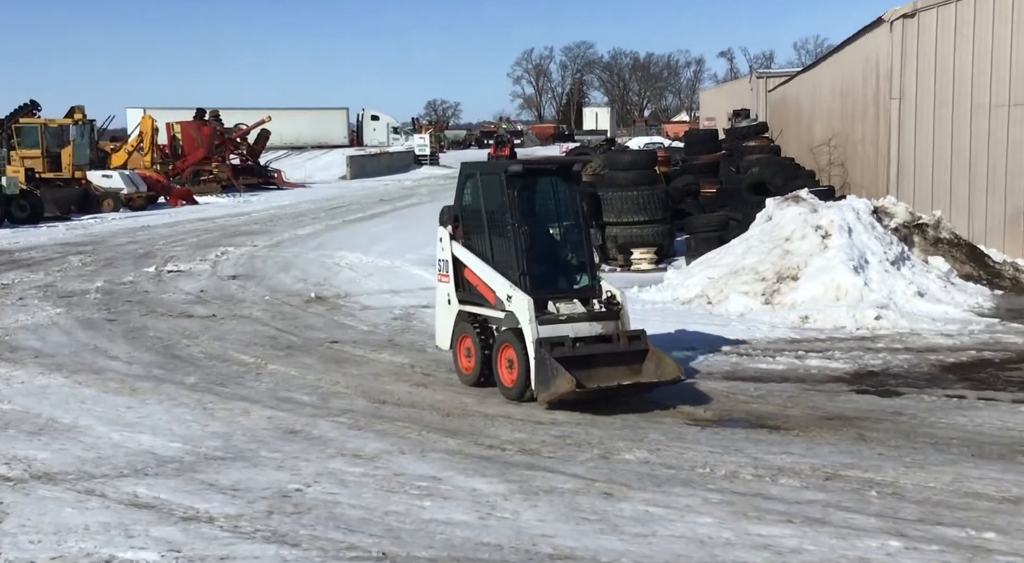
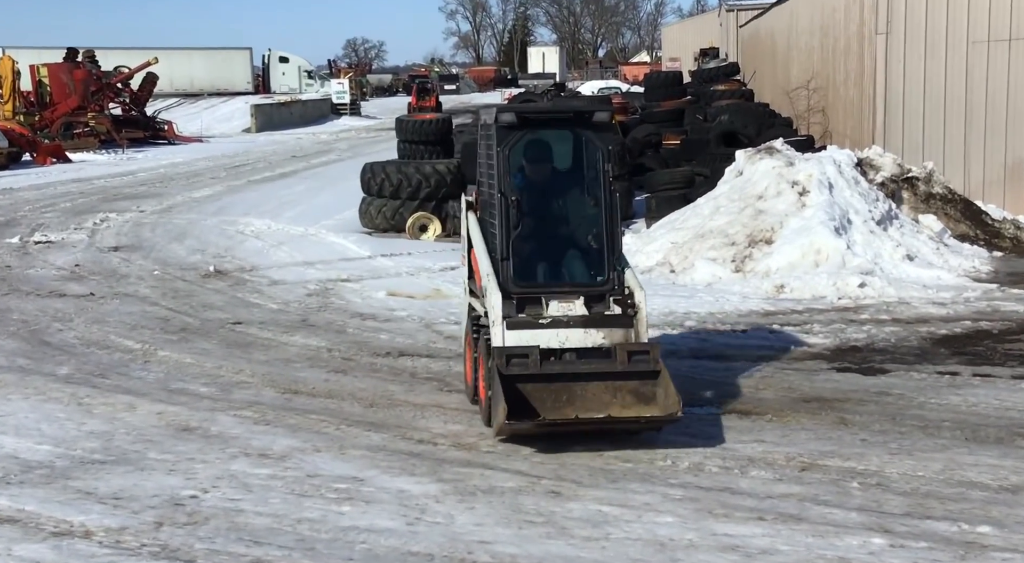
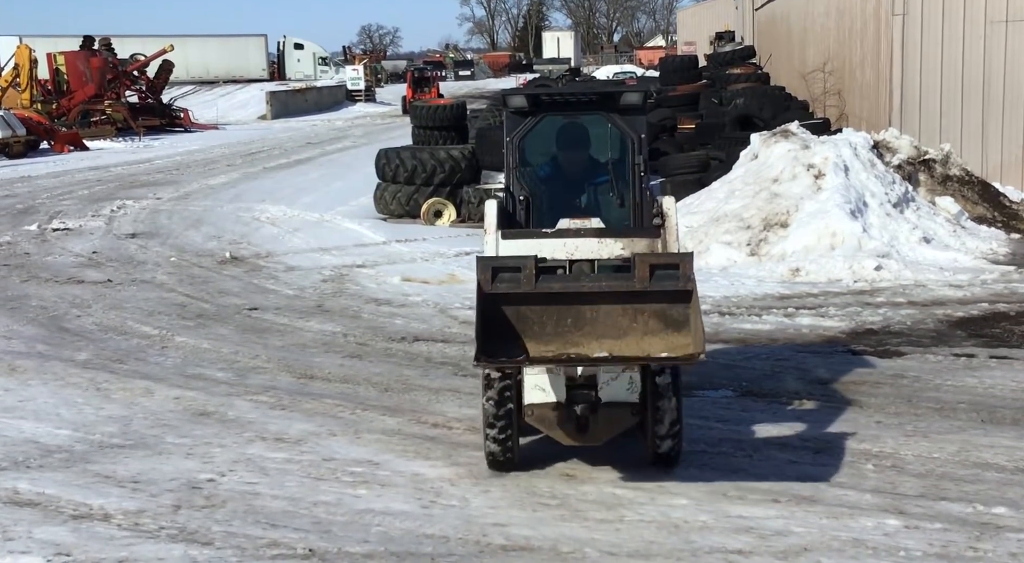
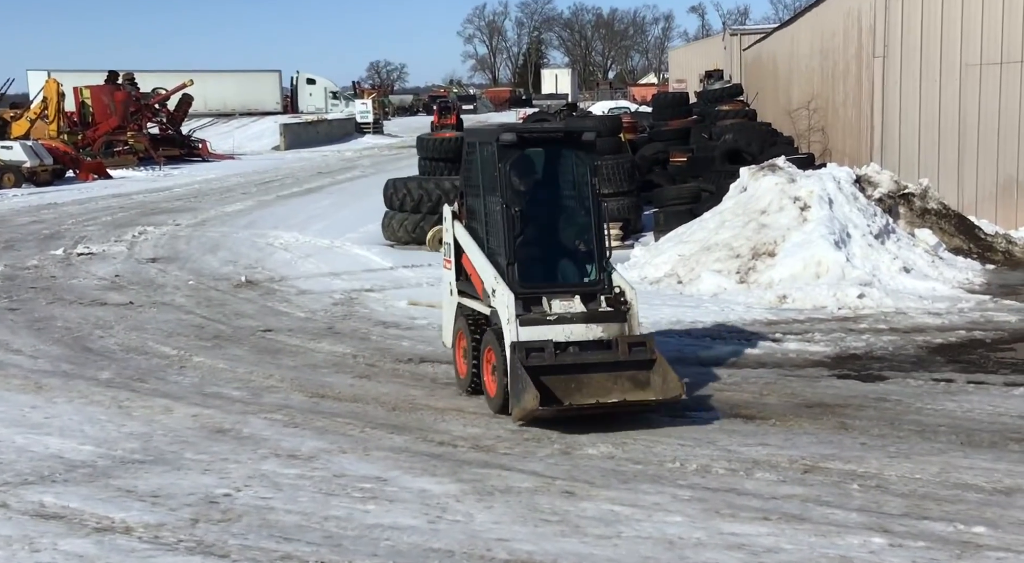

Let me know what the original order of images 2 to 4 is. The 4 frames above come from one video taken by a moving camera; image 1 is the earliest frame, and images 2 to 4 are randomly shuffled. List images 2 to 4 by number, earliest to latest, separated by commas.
4, 2, 3
